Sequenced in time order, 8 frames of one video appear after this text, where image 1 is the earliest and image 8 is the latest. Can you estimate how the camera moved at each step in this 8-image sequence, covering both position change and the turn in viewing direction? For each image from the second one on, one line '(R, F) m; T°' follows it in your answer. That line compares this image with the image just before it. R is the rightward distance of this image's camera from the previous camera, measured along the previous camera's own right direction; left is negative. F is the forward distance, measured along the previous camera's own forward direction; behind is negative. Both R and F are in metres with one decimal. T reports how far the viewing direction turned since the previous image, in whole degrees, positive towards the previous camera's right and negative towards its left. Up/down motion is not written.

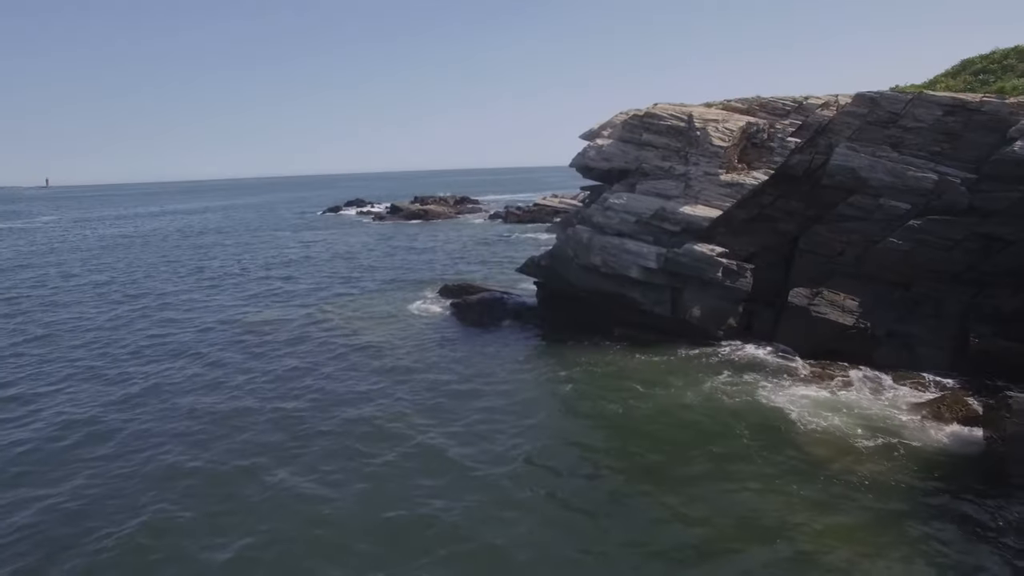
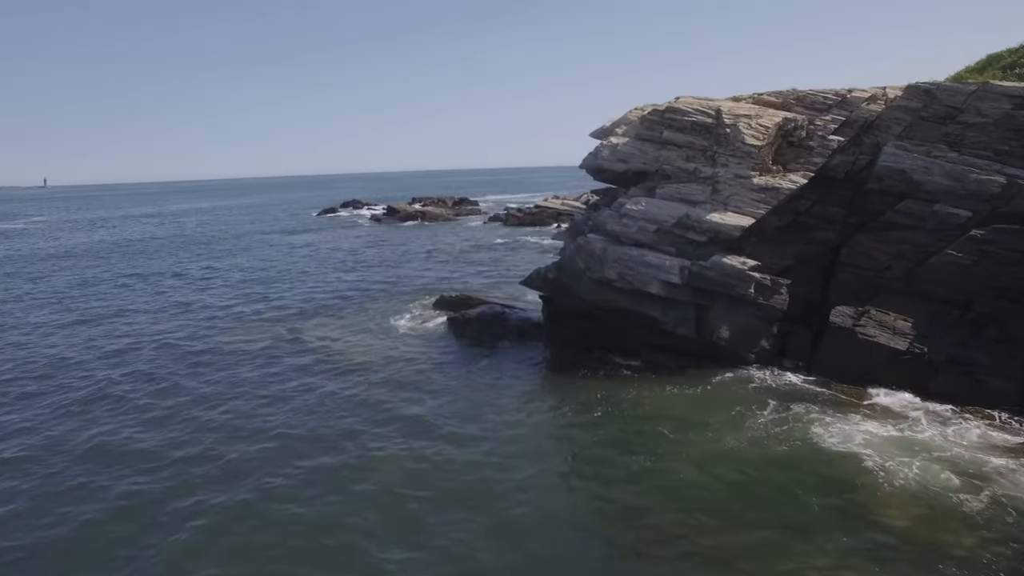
(-0.1, +3.2) m; 0°
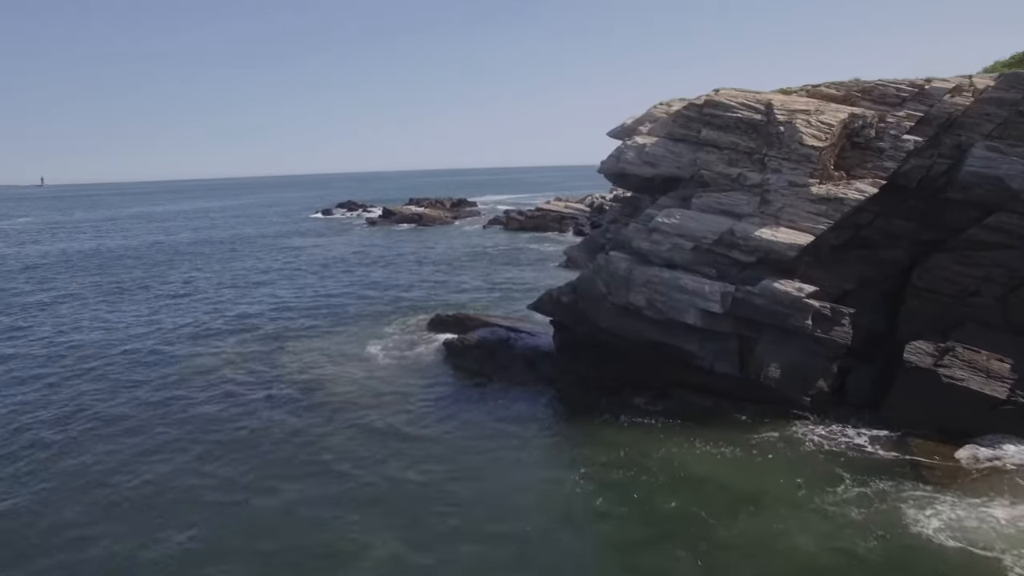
(-0.2, +4.0) m; 0°
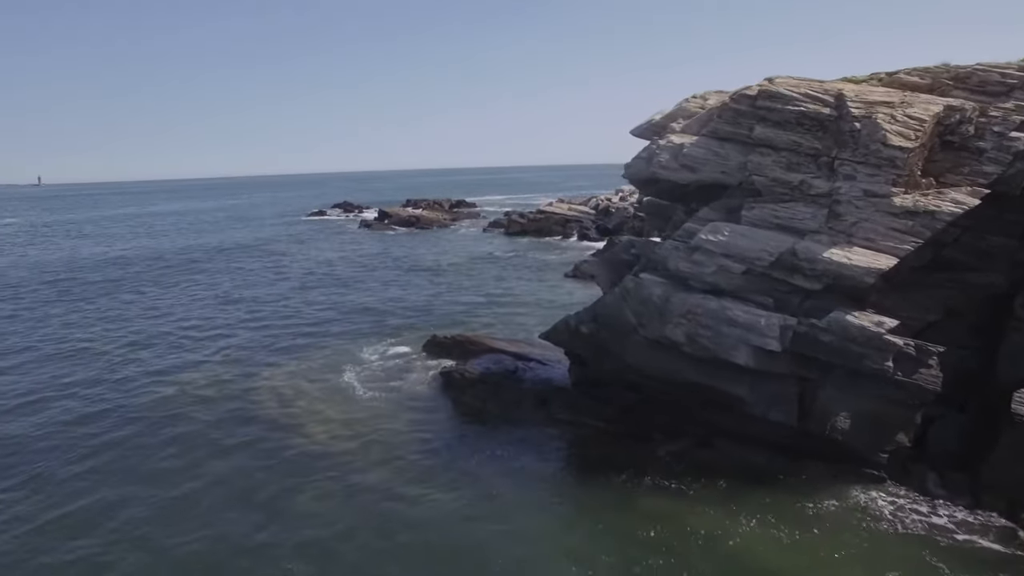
(-0.2, +3.8) m; 0°
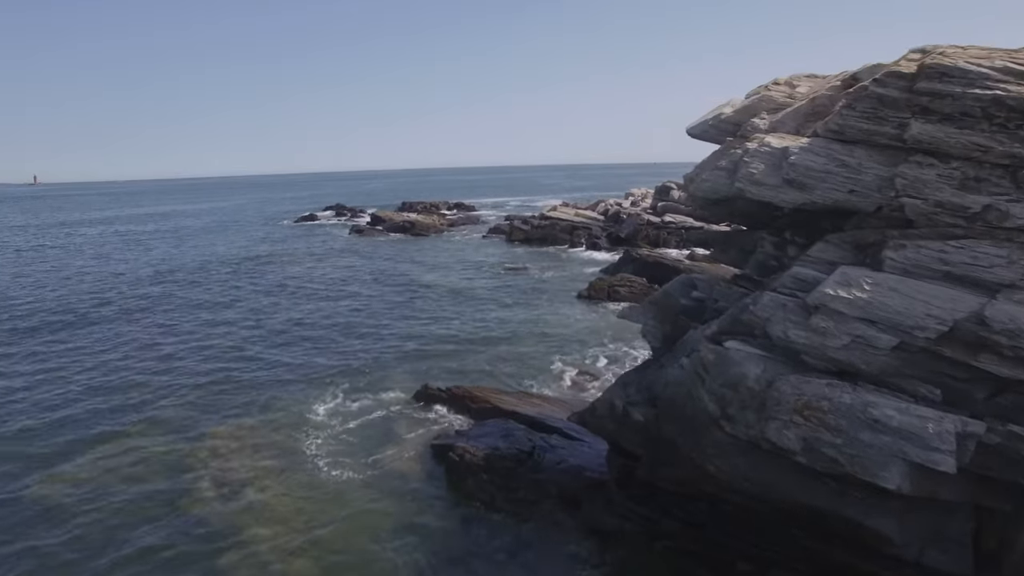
(-0.3, +6.0) m; 0°
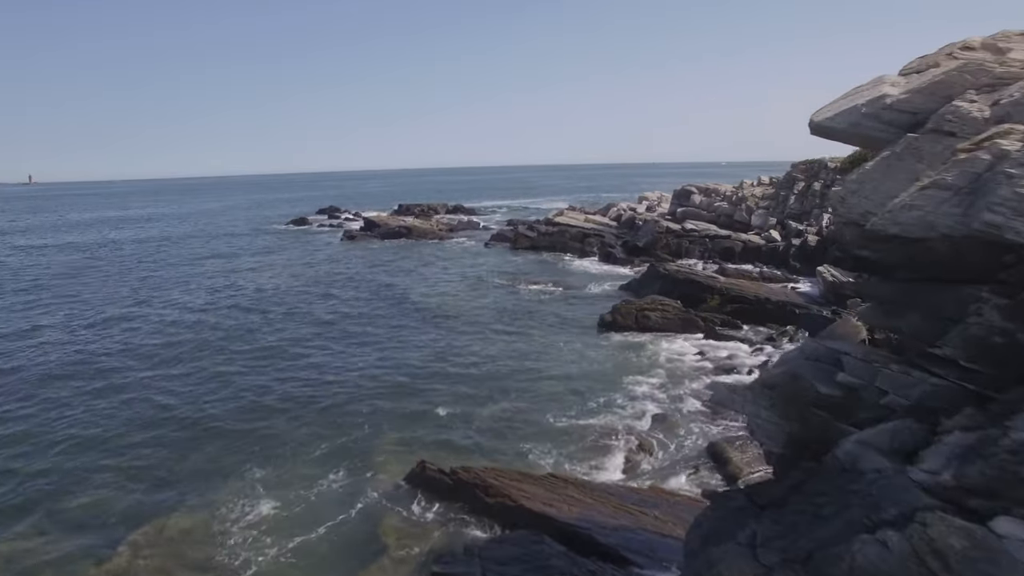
(-0.5, +6.0) m; 0°
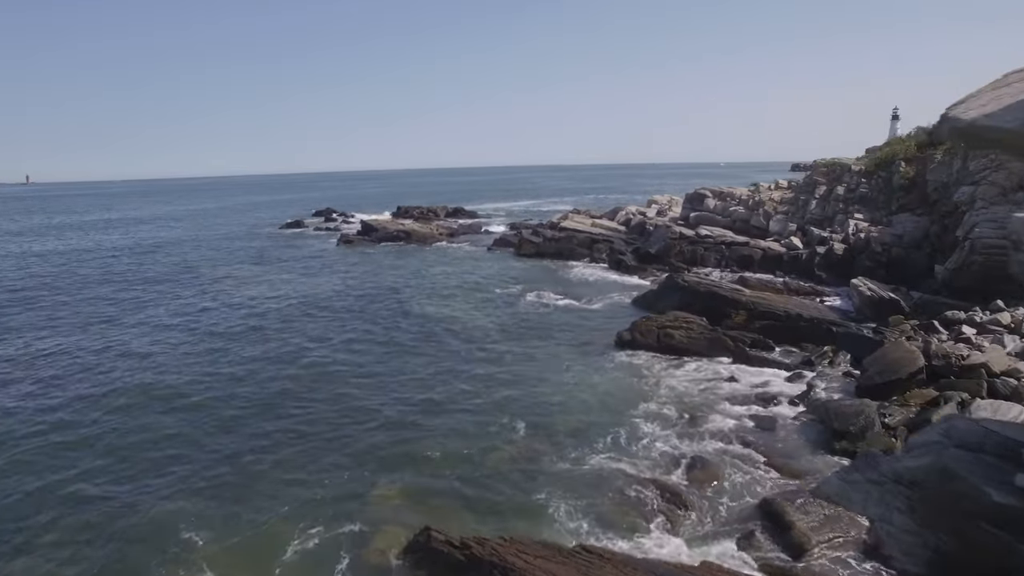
(-0.4, +3.2) m; 0°
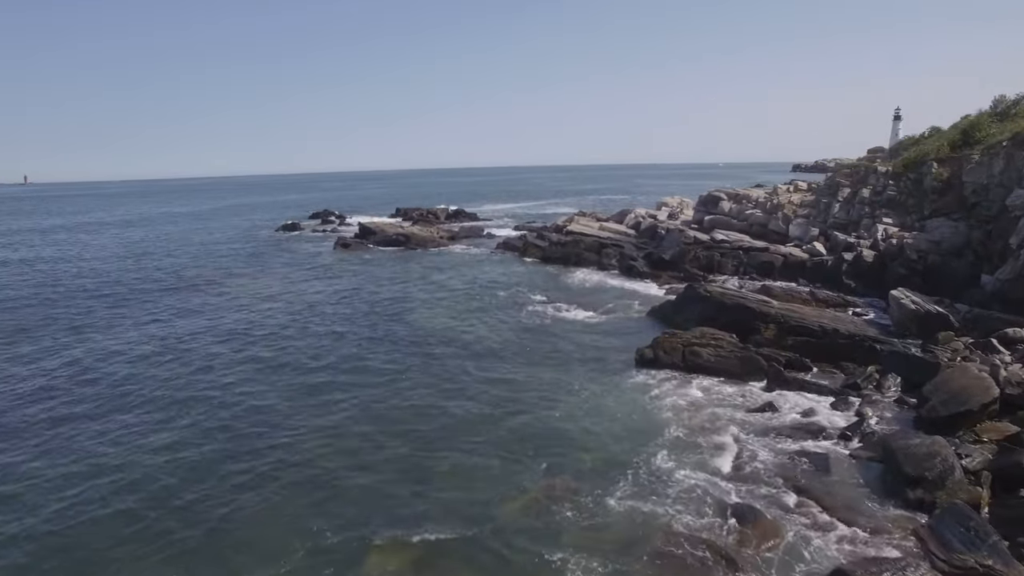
(-0.3, +3.1) m; 0°
